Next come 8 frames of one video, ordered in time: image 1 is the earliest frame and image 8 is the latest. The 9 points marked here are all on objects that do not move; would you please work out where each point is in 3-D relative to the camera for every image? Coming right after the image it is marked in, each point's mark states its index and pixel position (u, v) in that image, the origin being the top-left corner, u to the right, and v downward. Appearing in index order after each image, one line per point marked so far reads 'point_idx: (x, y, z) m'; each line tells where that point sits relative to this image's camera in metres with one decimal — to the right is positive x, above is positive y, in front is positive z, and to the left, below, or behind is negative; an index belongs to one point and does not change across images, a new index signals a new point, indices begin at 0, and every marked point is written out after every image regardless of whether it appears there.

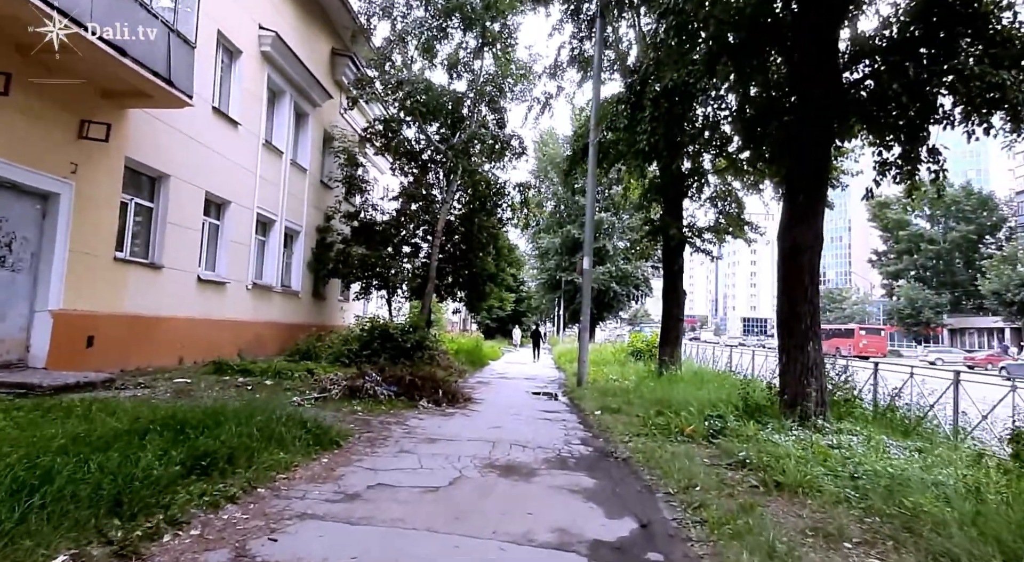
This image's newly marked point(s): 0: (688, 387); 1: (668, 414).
0: (+3.3, -2.0, +11.4) m
1: (+2.3, -1.9, +8.6) m
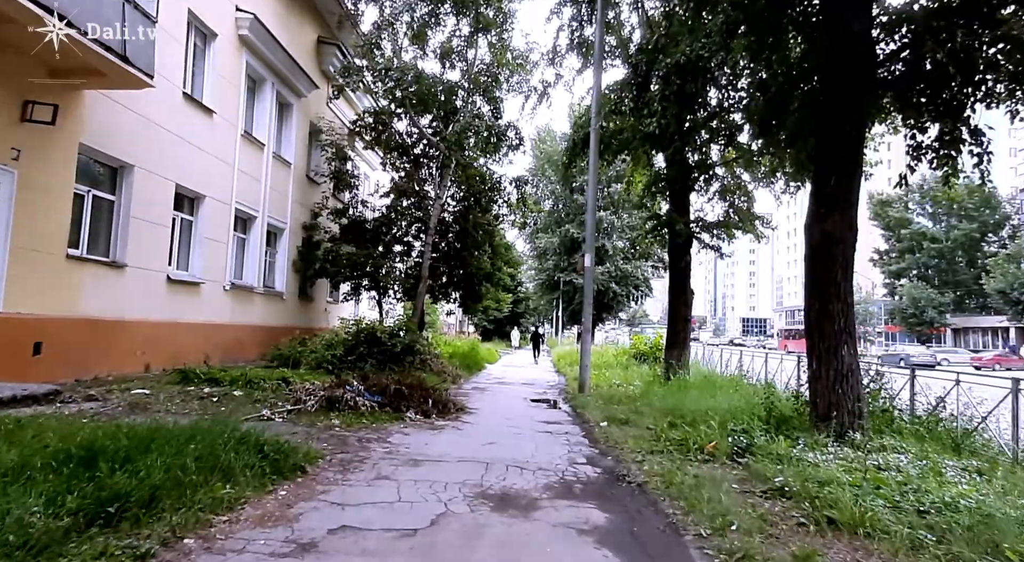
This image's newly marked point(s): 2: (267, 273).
0: (+3.3, -2.0, +10.5) m
1: (+2.2, -1.9, +7.7) m
2: (-6.6, +0.2, +16.1) m
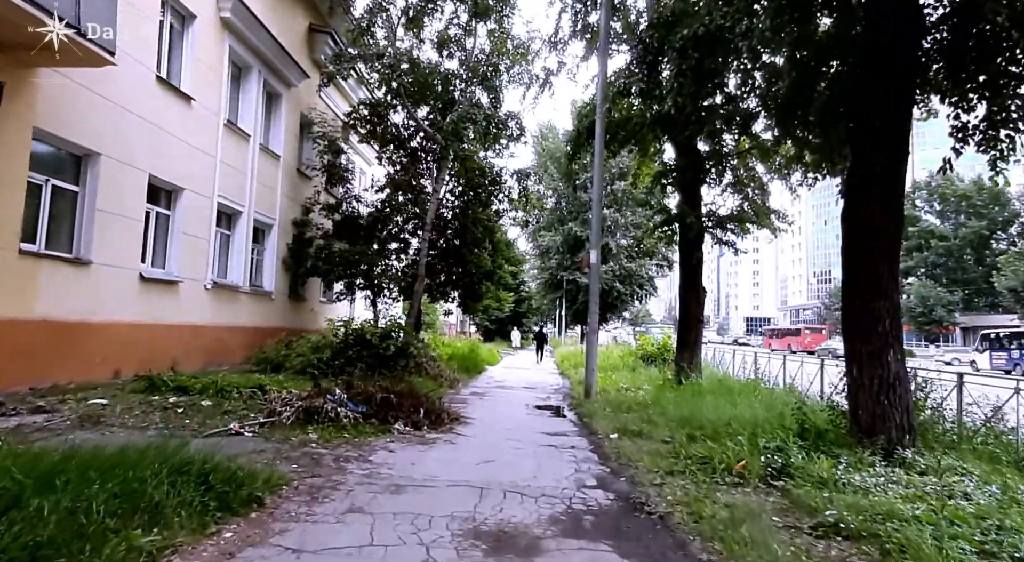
0: (+3.3, -1.9, +9.6) m
1: (+2.2, -1.8, +6.8) m
2: (-6.6, +0.2, +15.3) m
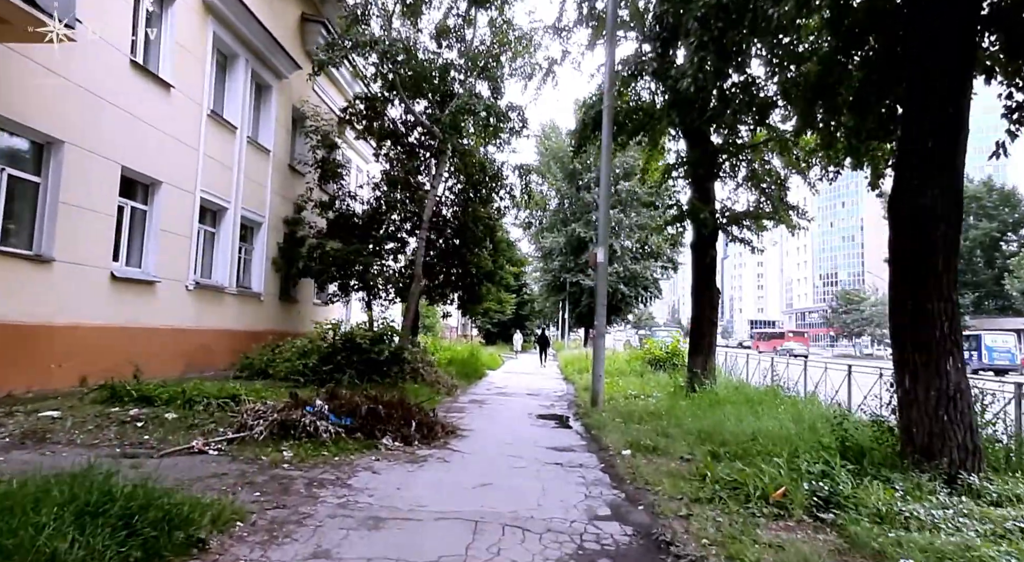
0: (+3.3, -1.9, +8.8) m
1: (+2.2, -1.8, +6.0) m
2: (-6.5, +0.2, +14.5) m
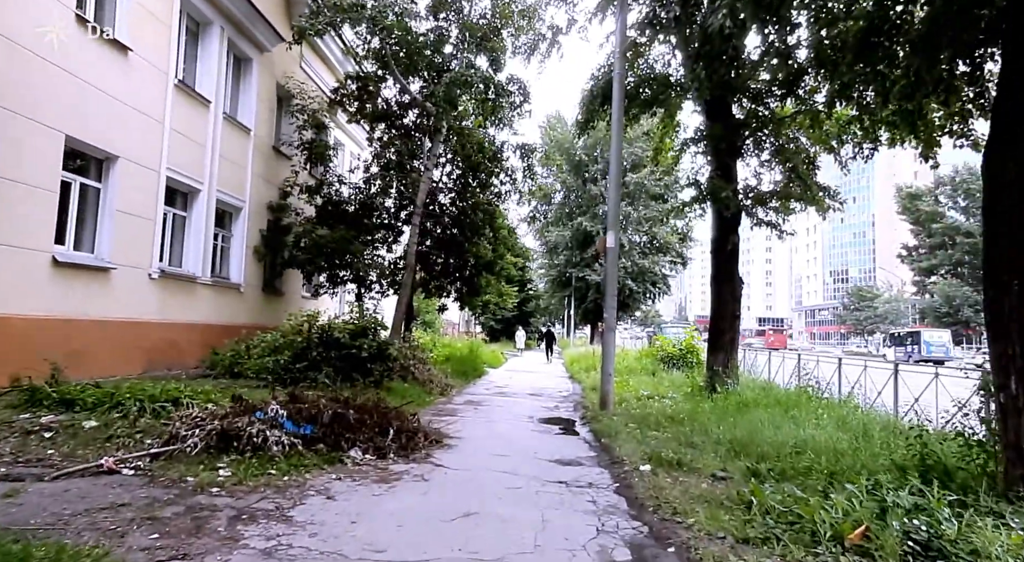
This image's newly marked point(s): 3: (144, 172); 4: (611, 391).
0: (+3.3, -1.7, +7.5) m
1: (+2.2, -1.6, +4.8) m
2: (-6.5, +0.4, +13.3) m
3: (-6.3, +1.9, +10.4) m
4: (+1.7, -1.9, +10.5) m
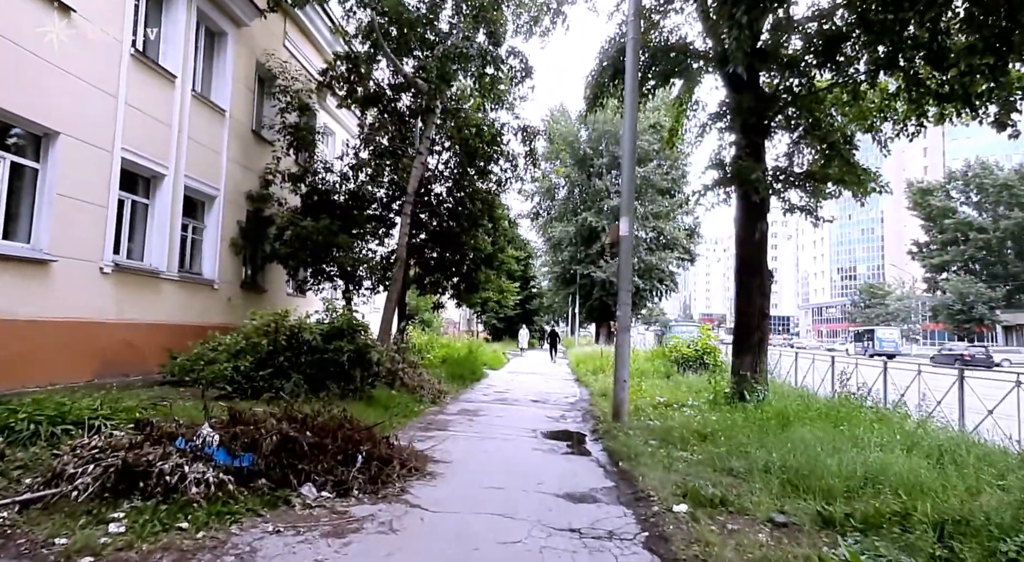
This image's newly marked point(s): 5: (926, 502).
0: (+3.3, -1.6, +6.2) m
1: (+2.1, -1.5, +3.5) m
2: (-6.5, +0.5, +12.1) m
3: (-6.4, +2.0, +9.2) m
4: (+1.7, -1.8, +9.2) m
5: (+2.8, -1.5, +4.3) m
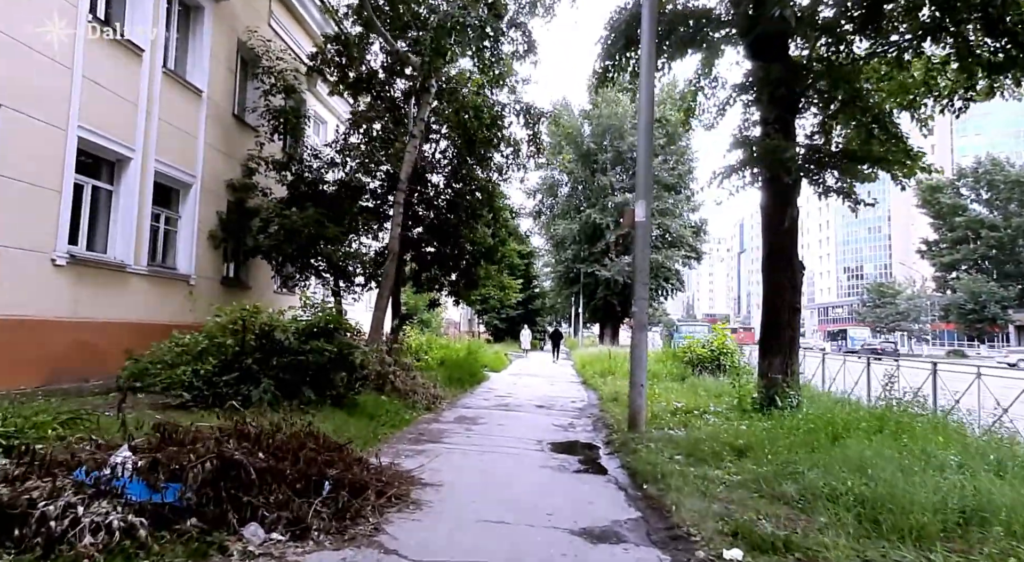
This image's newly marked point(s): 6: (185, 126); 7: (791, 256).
0: (+3.3, -1.5, +5.1) m
1: (+2.2, -1.4, +2.4) m
2: (-6.4, +0.6, +11.0) m
3: (-6.3, +2.1, +8.2) m
4: (+1.8, -1.7, +8.1) m
5: (+2.9, -1.4, +3.2) m
6: (-6.1, +2.9, +11.3) m
7: (+4.3, +0.4, +9.3) m
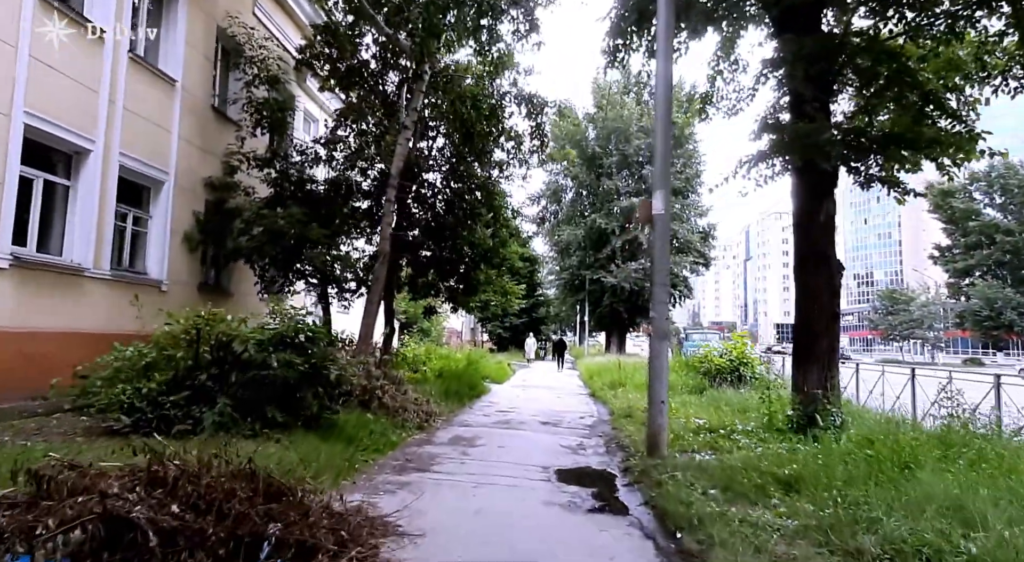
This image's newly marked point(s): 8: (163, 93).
0: (+3.3, -1.5, +4.1) m
1: (+2.1, -1.3, +1.3) m
2: (-6.4, +0.5, +10.1) m
3: (-6.3, +2.0, +7.2) m
4: (+1.8, -1.7, +7.1) m
5: (+2.8, -1.3, +2.1) m
6: (-6.1, +2.8, +10.4) m
7: (+4.3, +0.4, +8.2) m
8: (-6.1, +3.3, +10.6) m
